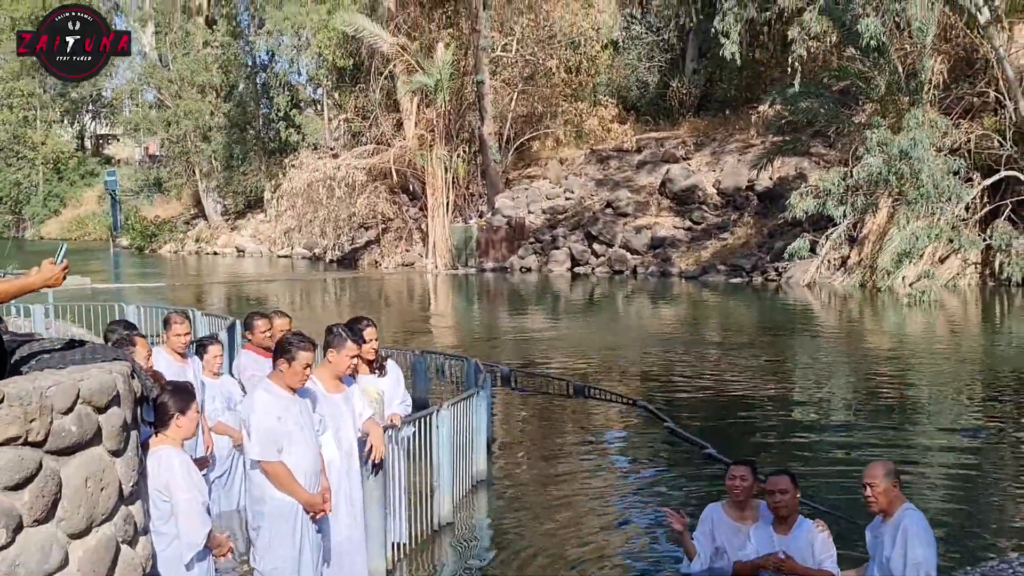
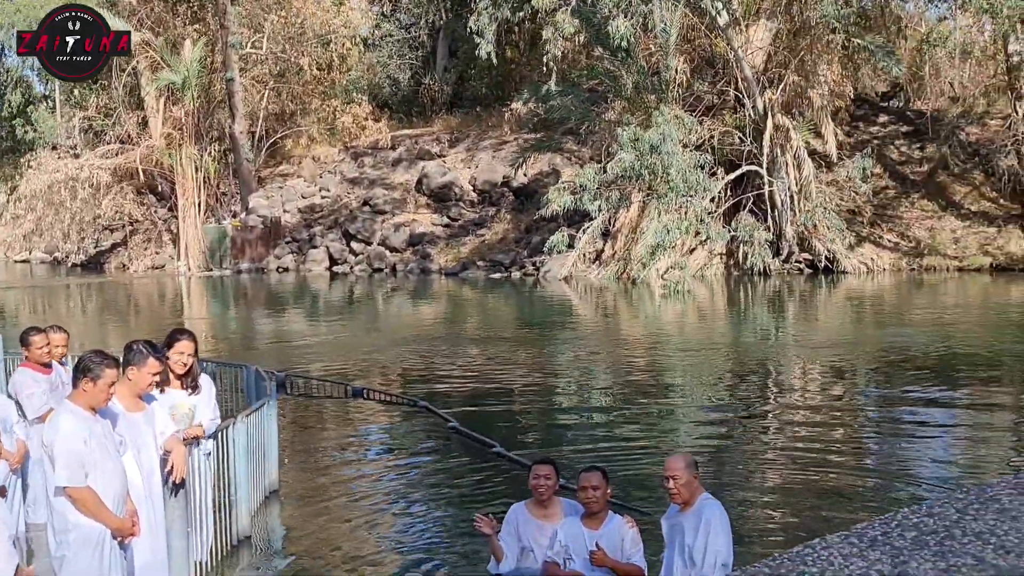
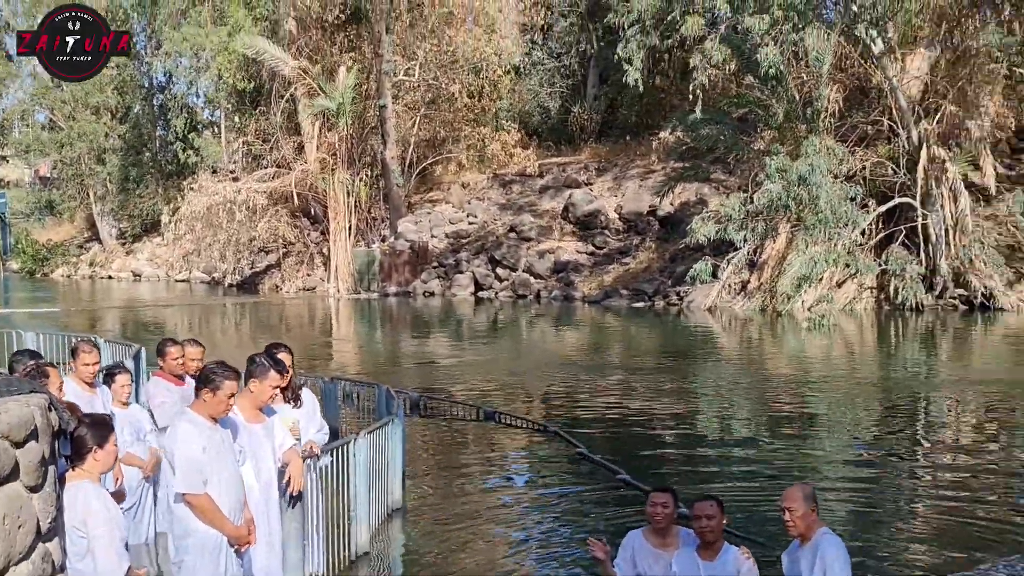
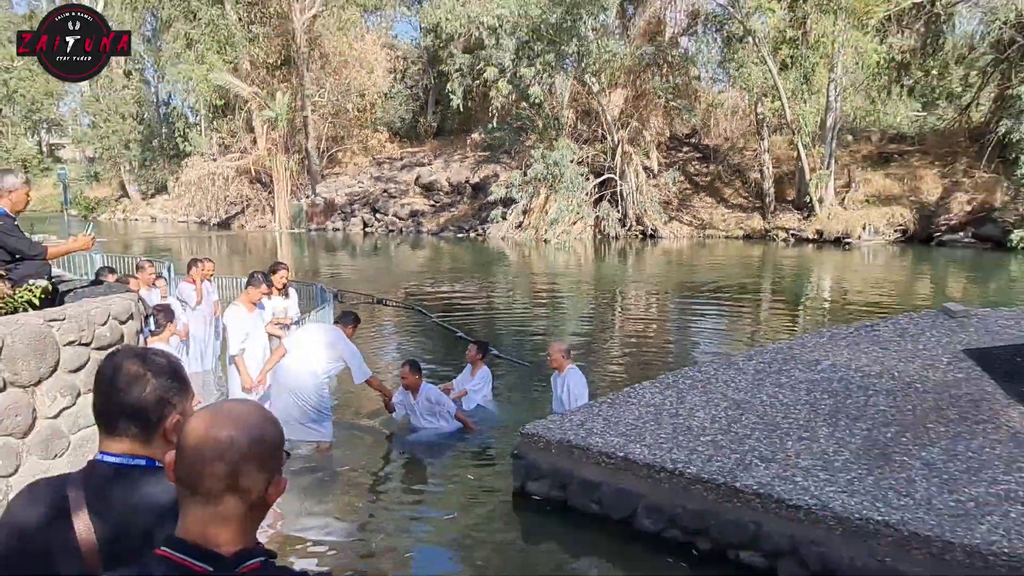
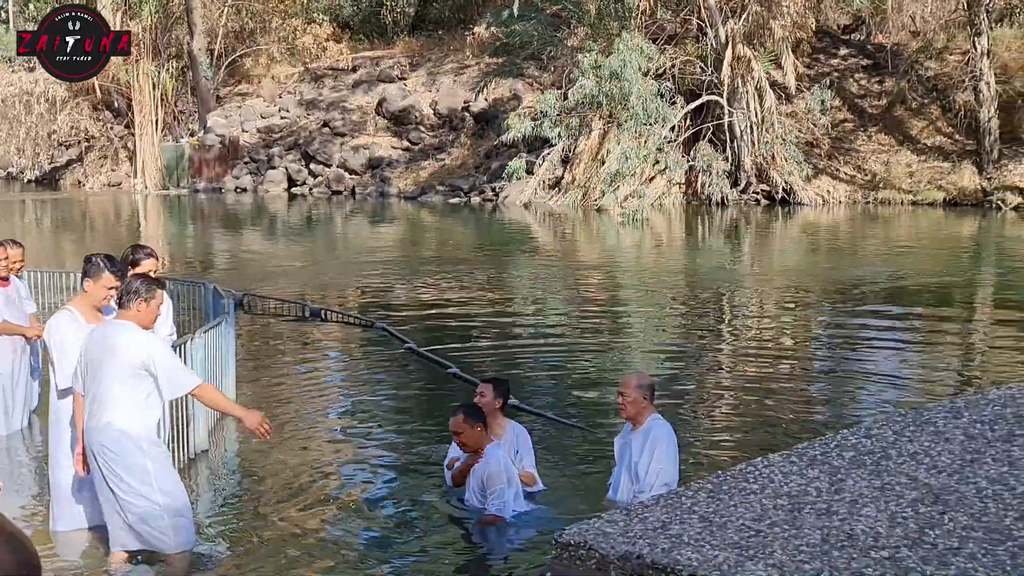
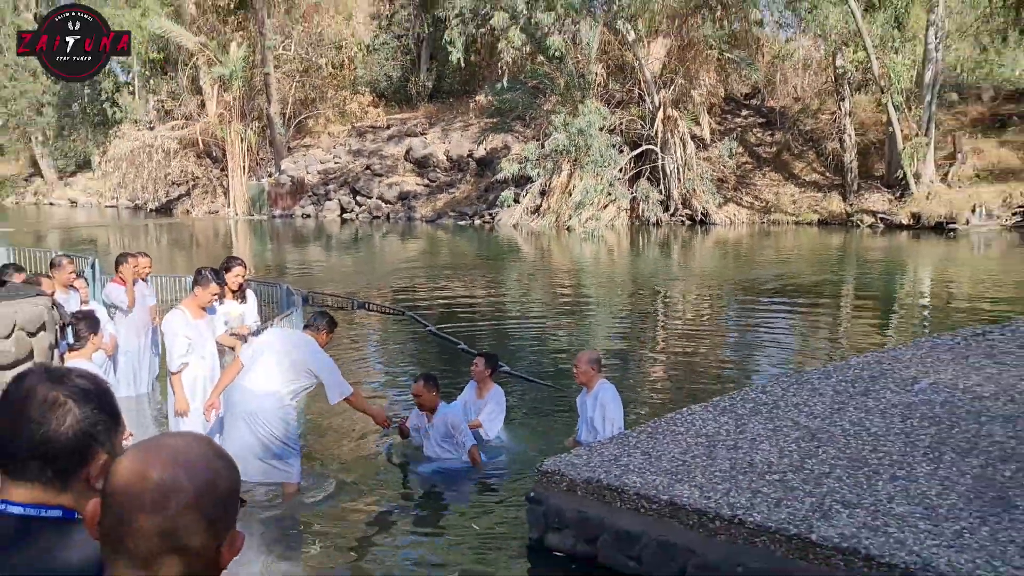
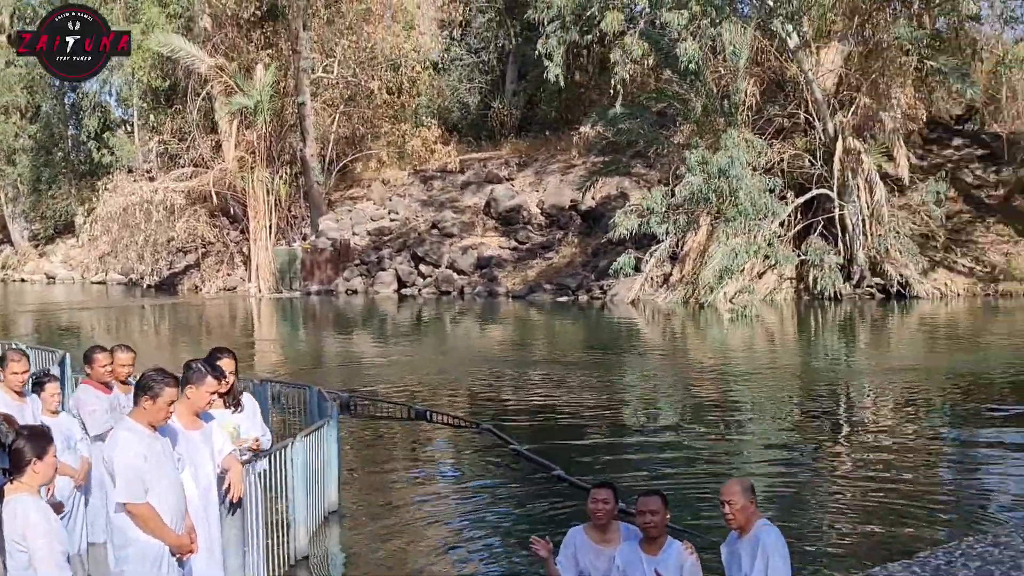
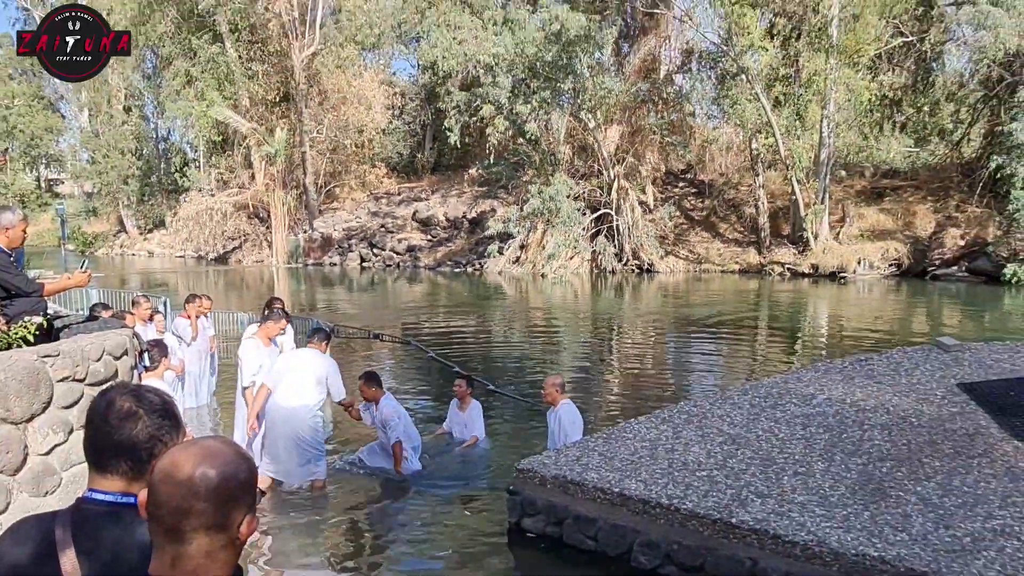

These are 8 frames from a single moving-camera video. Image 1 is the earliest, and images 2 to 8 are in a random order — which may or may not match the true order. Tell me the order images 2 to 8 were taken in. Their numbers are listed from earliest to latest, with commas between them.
3, 7, 2, 5, 6, 4, 8
